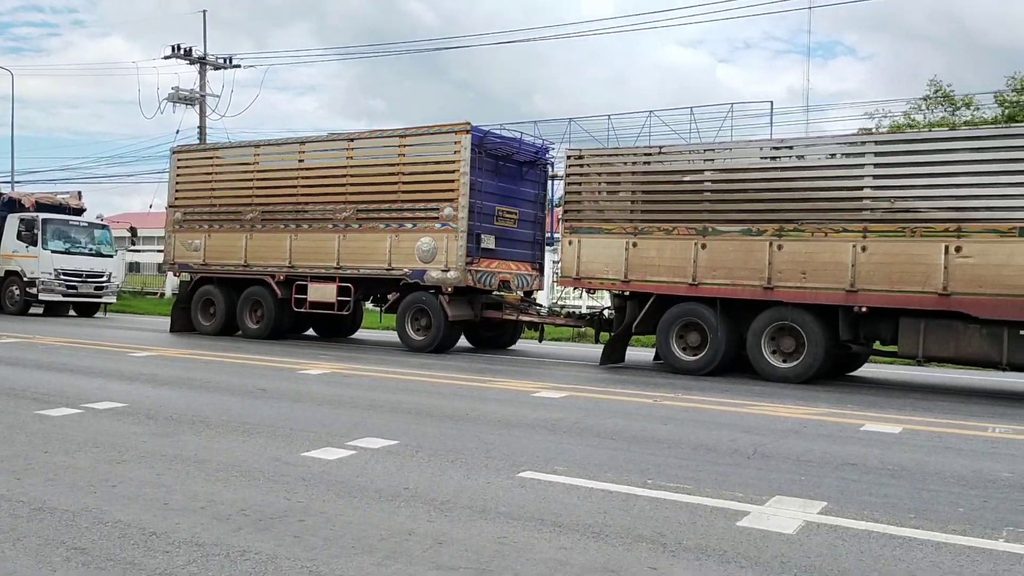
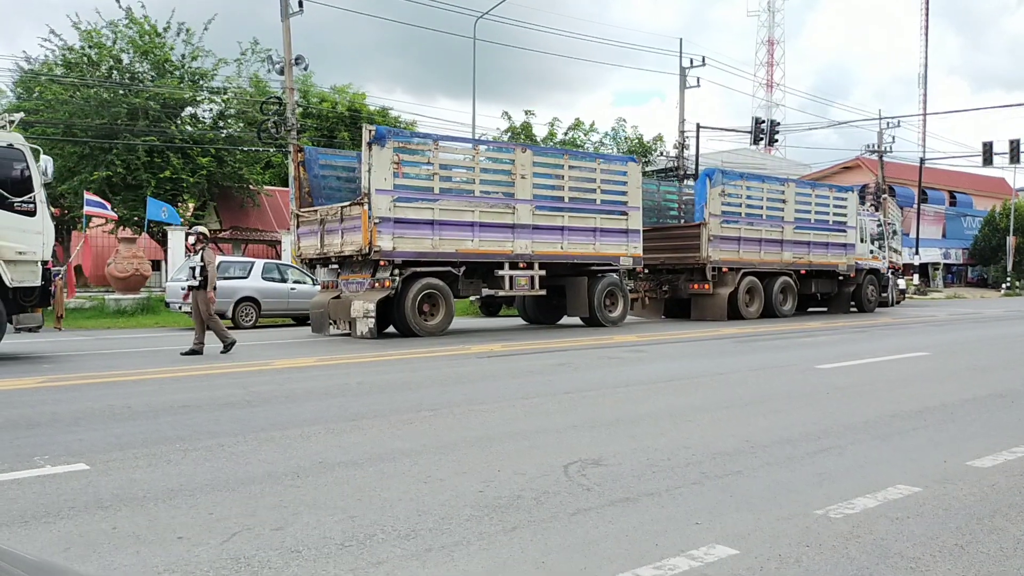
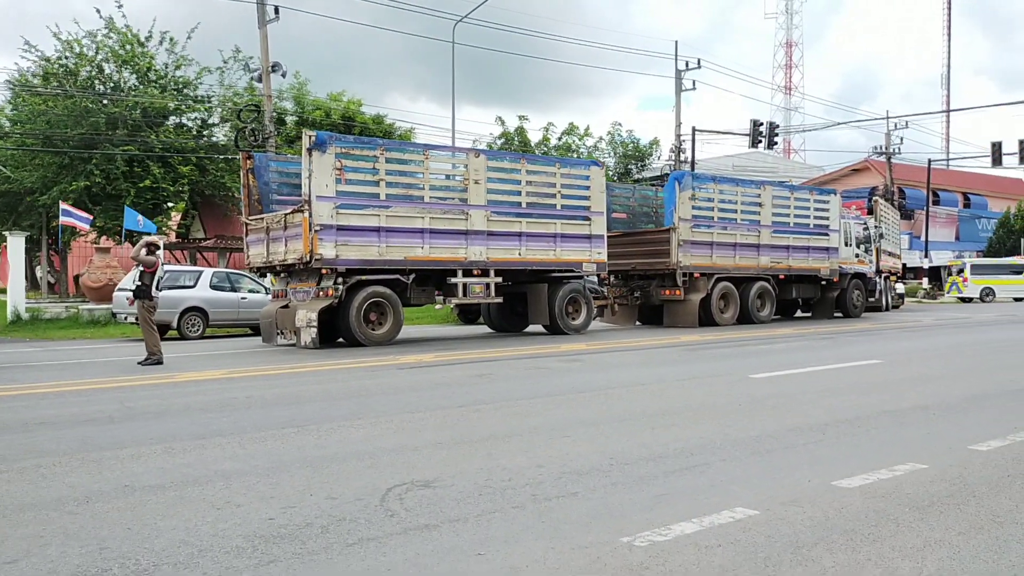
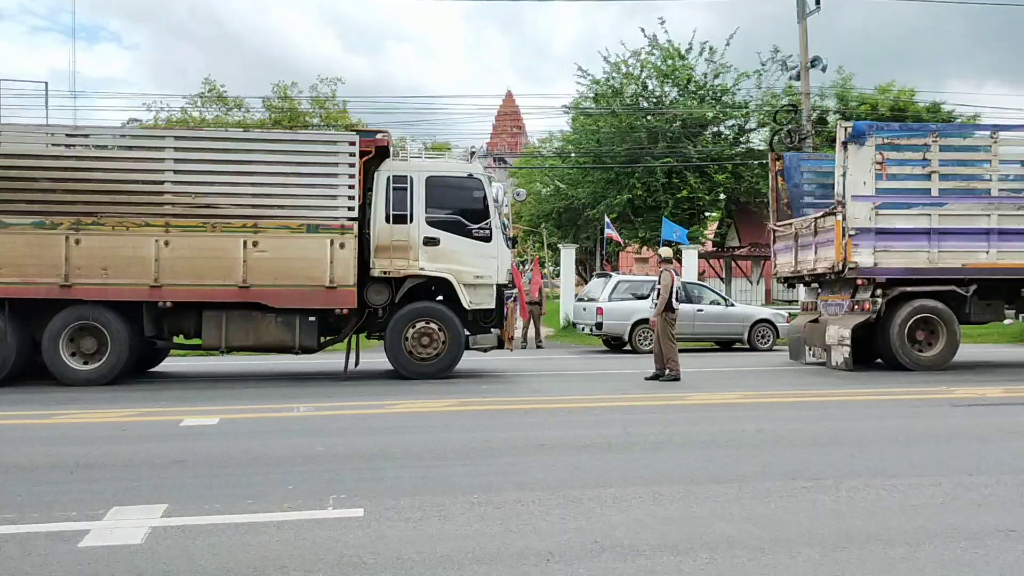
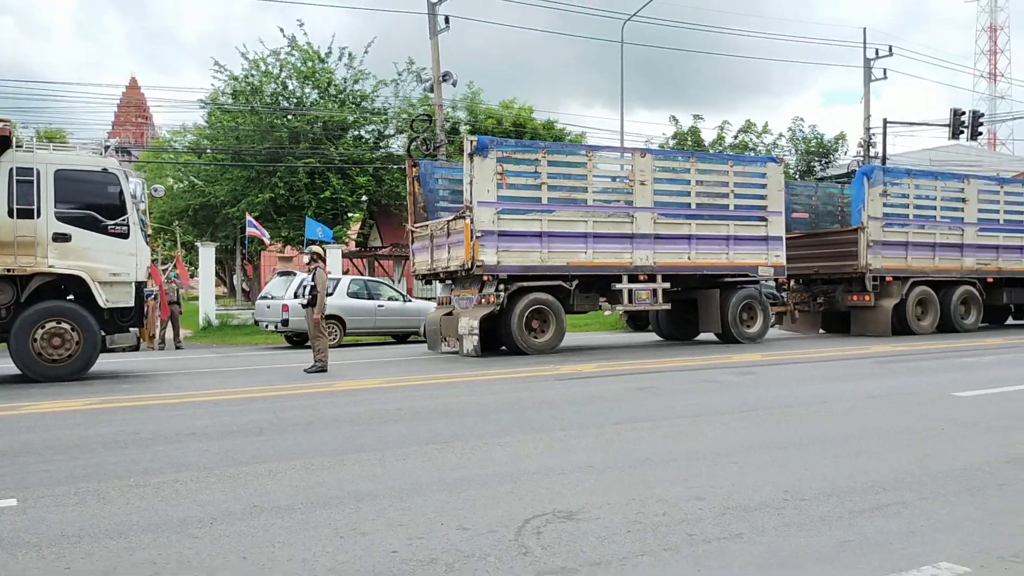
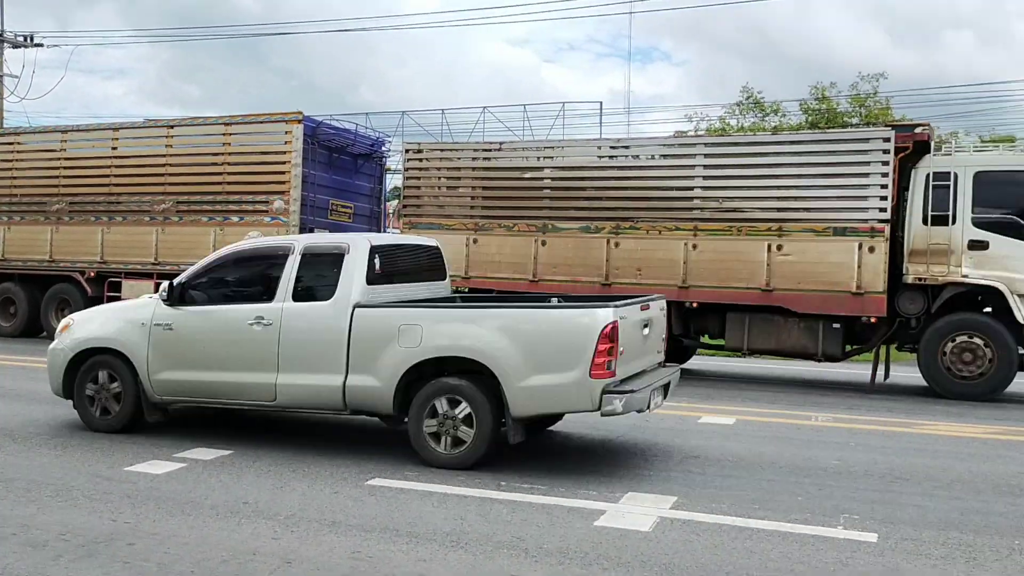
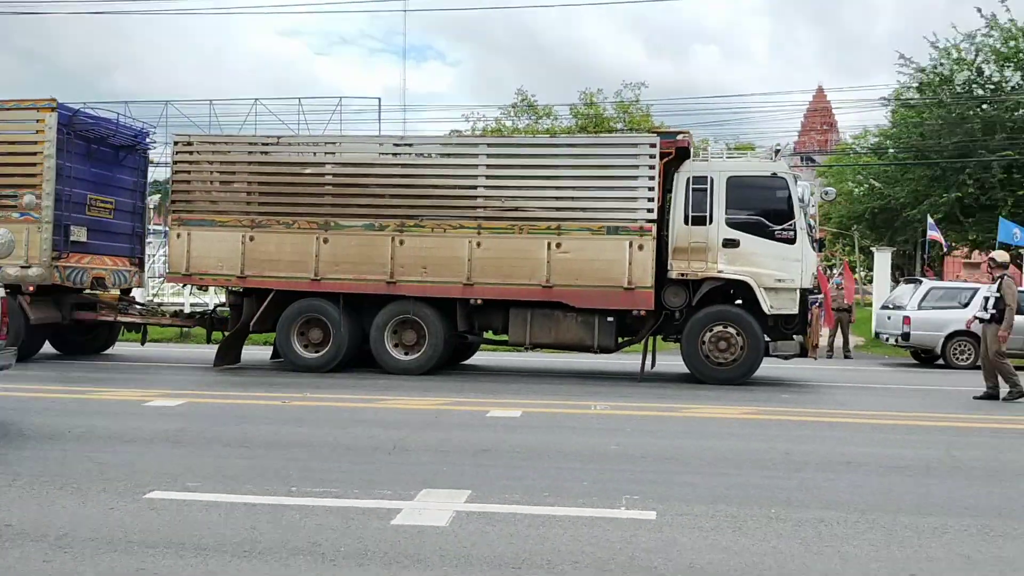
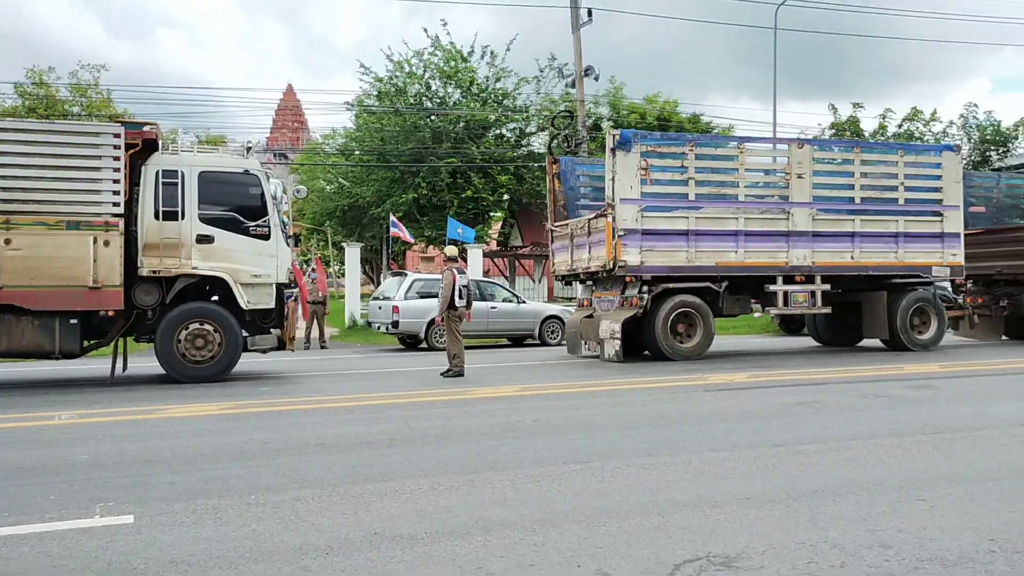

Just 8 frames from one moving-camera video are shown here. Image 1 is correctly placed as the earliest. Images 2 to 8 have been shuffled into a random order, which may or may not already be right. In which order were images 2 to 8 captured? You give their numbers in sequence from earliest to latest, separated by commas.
6, 7, 4, 8, 5, 3, 2
